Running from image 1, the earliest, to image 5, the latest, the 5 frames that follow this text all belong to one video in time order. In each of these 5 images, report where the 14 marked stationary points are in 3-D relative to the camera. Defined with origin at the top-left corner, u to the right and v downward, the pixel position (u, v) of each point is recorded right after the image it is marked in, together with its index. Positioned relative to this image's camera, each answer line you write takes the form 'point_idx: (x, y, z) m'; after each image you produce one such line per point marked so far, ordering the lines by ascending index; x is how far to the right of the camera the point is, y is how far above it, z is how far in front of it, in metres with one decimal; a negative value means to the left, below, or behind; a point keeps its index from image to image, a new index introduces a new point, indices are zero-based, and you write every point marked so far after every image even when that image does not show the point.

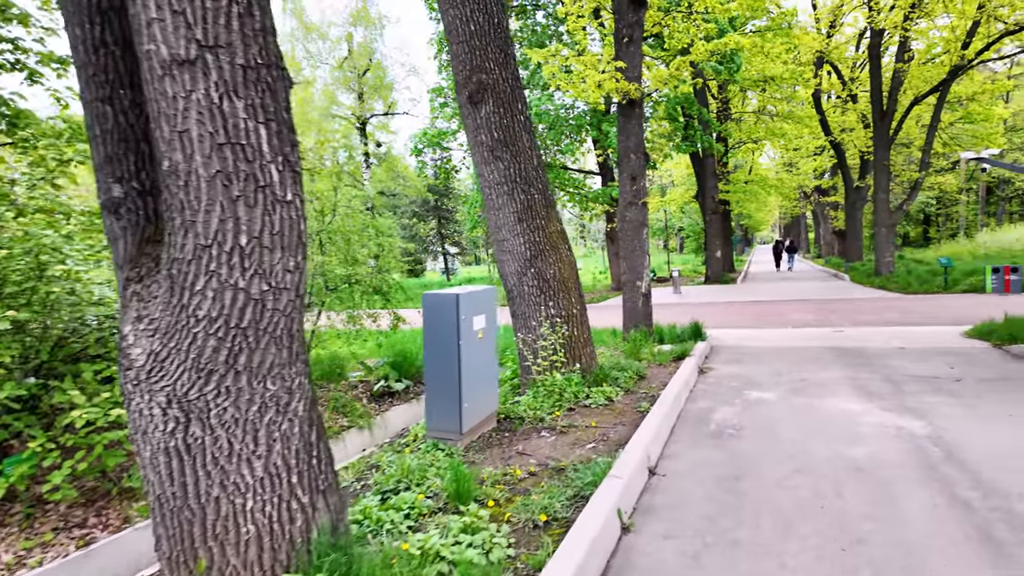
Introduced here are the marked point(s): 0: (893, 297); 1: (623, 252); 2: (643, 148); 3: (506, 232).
0: (+10.3, -0.3, +15.7) m
1: (+1.7, +0.5, +8.8) m
2: (+2.0, +2.1, +8.6) m
3: (0.0, +0.5, +5.4) m
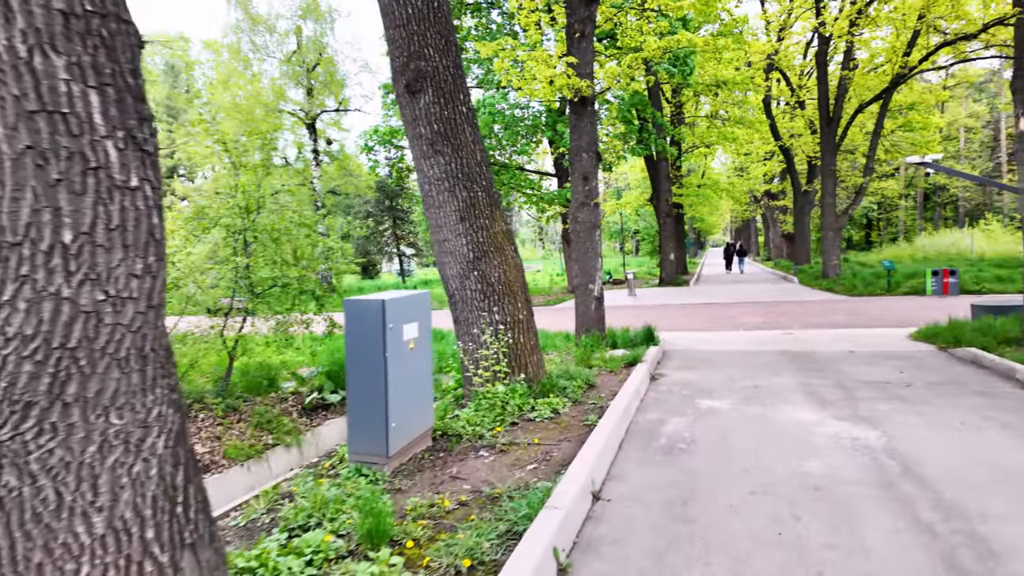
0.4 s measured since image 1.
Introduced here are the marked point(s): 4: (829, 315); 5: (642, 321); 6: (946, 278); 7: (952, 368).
0: (+9.0, -0.3, +16.0) m
1: (+0.9, +0.5, +8.5) m
2: (+1.2, +2.0, +8.4) m
3: (-0.6, +0.5, +5.0) m
4: (+7.2, -0.6, +13.3) m
5: (+3.2, -0.8, +14.5) m
6: (+11.9, +0.3, +15.9) m
7: (+4.7, -0.9, +6.1) m
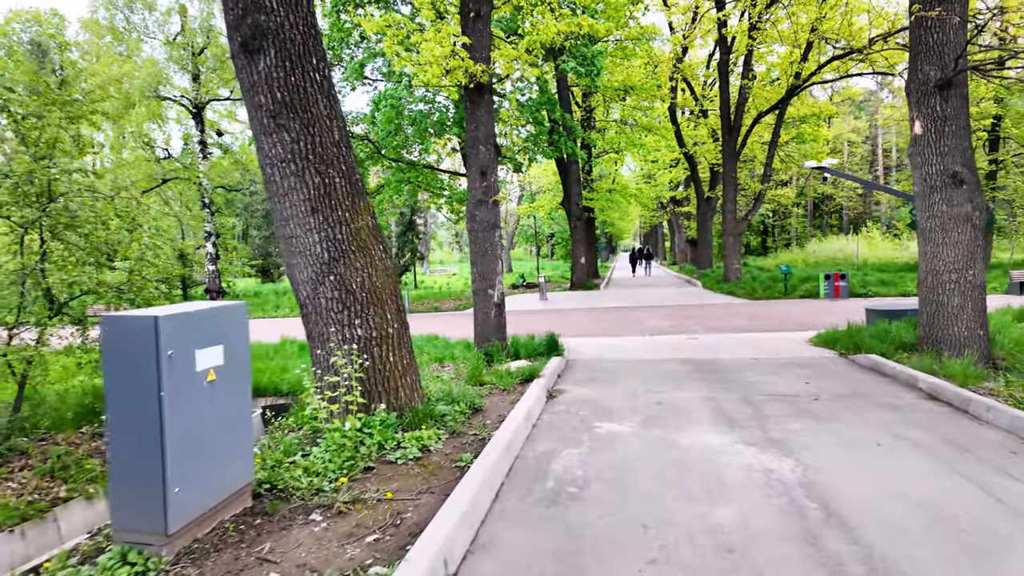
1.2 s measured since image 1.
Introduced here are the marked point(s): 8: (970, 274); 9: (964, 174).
0: (+6.4, -0.4, +16.3) m
1: (-0.5, +0.4, +7.7) m
2: (-0.2, +2.0, +7.7) m
3: (-1.5, +0.4, +4.1) m
4: (+5.0, -0.7, +13.3) m
5: (+0.9, -0.9, +14.0) m
6: (+9.3, +0.2, +16.6) m
7: (+3.5, -0.9, +5.9) m
8: (+5.0, +0.1, +6.4) m
9: (+4.9, +1.3, +6.3) m
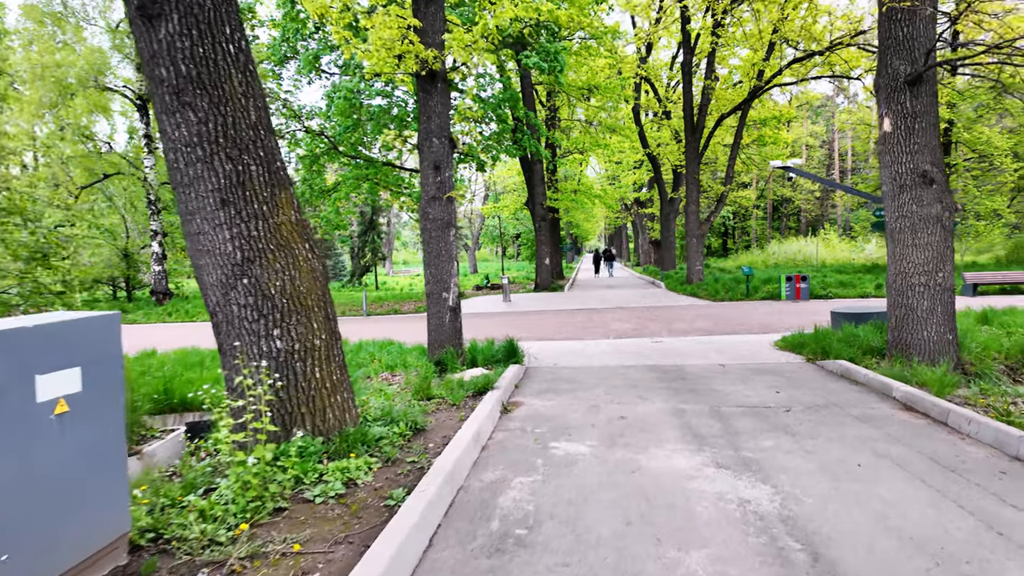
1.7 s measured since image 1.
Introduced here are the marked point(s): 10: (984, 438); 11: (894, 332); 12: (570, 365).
0: (+5.3, -0.5, +16.1) m
1: (-1.1, +0.4, +7.2) m
2: (-0.8, +1.9, +7.2) m
3: (-1.9, +0.4, +3.5) m
4: (+4.1, -0.7, +13.1) m
5: (-0.1, -1.0, +13.6) m
6: (+8.2, +0.1, +16.6) m
7: (+3.0, -0.9, +5.6) m
8: (+4.5, +0.1, +6.2) m
9: (+4.5, +1.2, +6.1) m
10: (+3.2, -1.0, +3.9) m
11: (+4.3, -0.5, +6.5) m
12: (+0.7, -1.0, +7.3) m
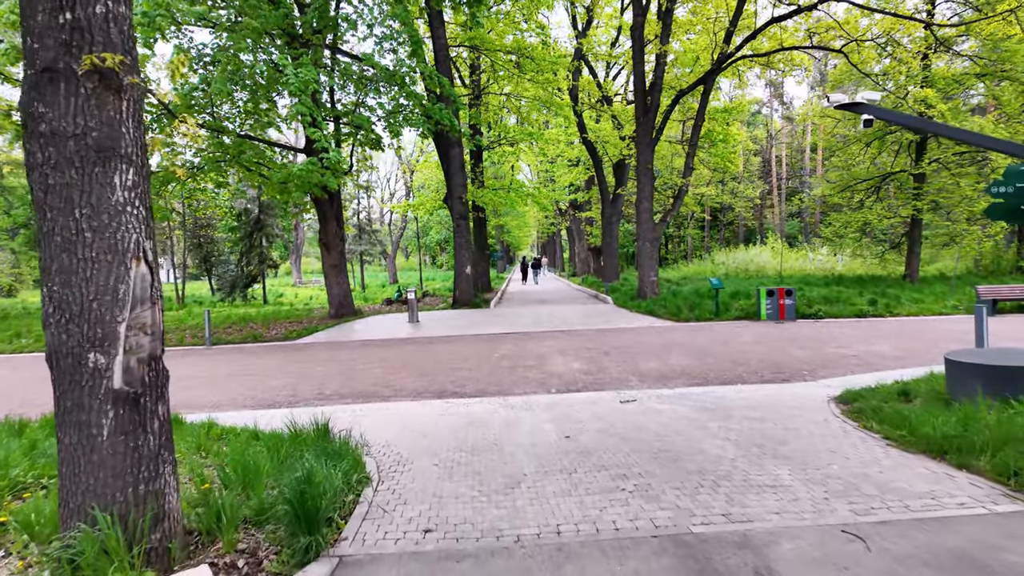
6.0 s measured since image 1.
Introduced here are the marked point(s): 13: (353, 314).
0: (+3.3, -0.8, +12.2) m
1: (-2.0, +0.2, +2.6) m
2: (-1.7, +1.7, +2.6) m
3: (-2.4, +0.2, -1.2) m
4: (+2.5, -1.1, +9.0) m
5: (-1.8, -1.3, +9.0) m
6: (+6.1, -0.2, +13.0) m
7: (+2.3, -1.1, +1.4) m
8: (+3.7, -0.1, +2.2) m
9: (+3.6, +1.0, +2.2) m
10: (+2.6, -1.2, -0.2) m
11: (+3.4, -0.7, +2.5) m
12: (-0.2, -1.2, +2.9) m
13: (-4.6, -0.7, +16.9) m
